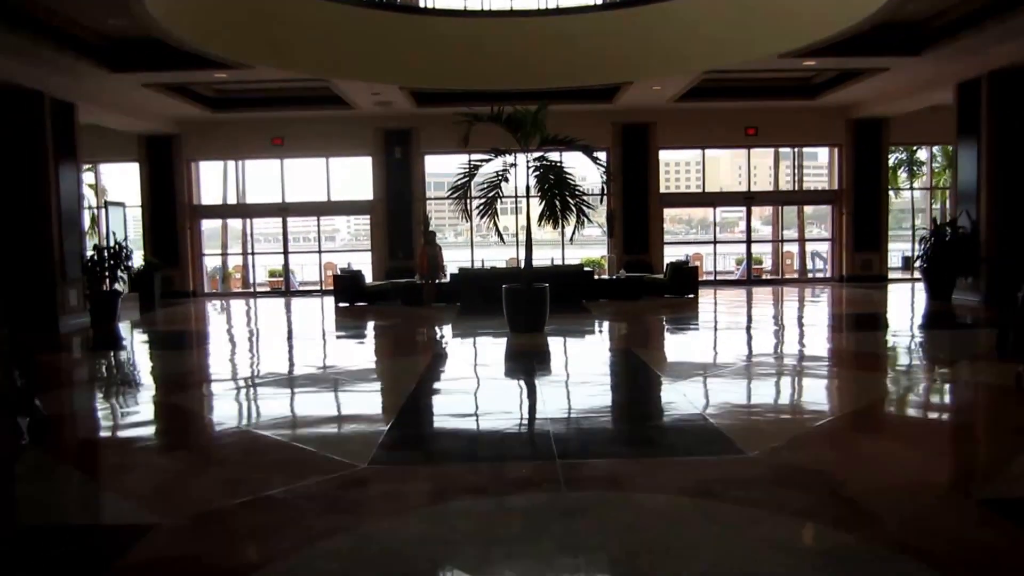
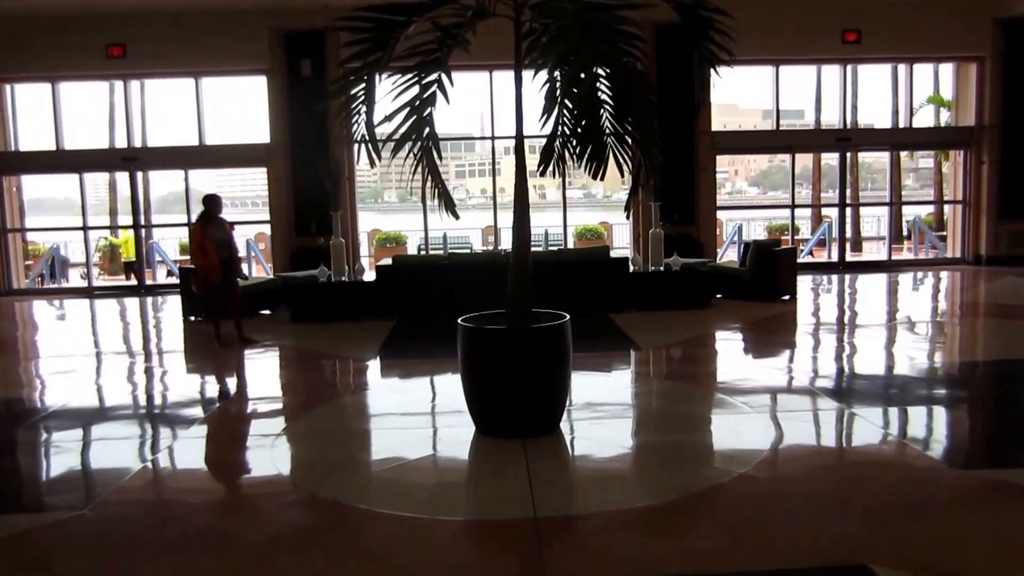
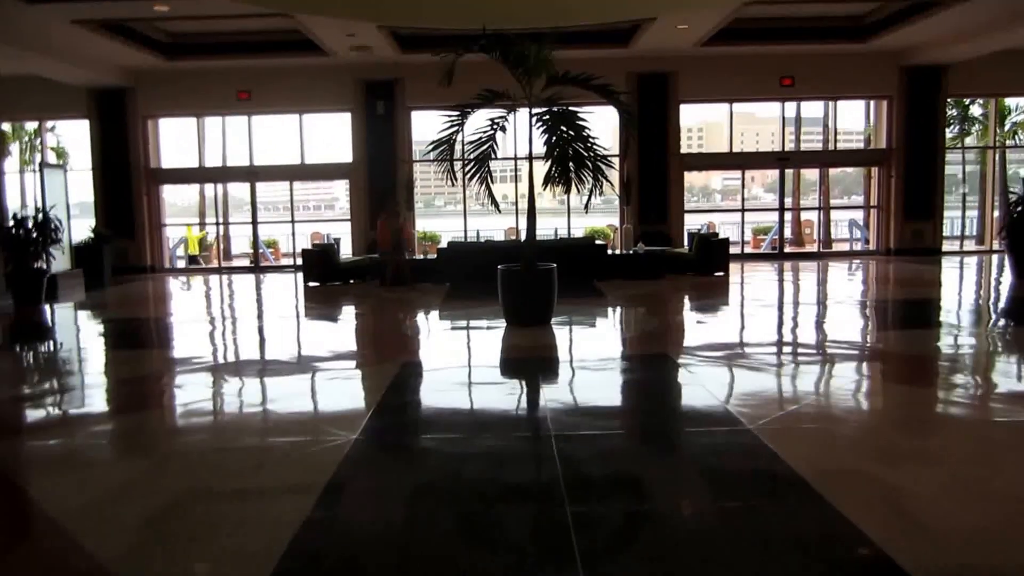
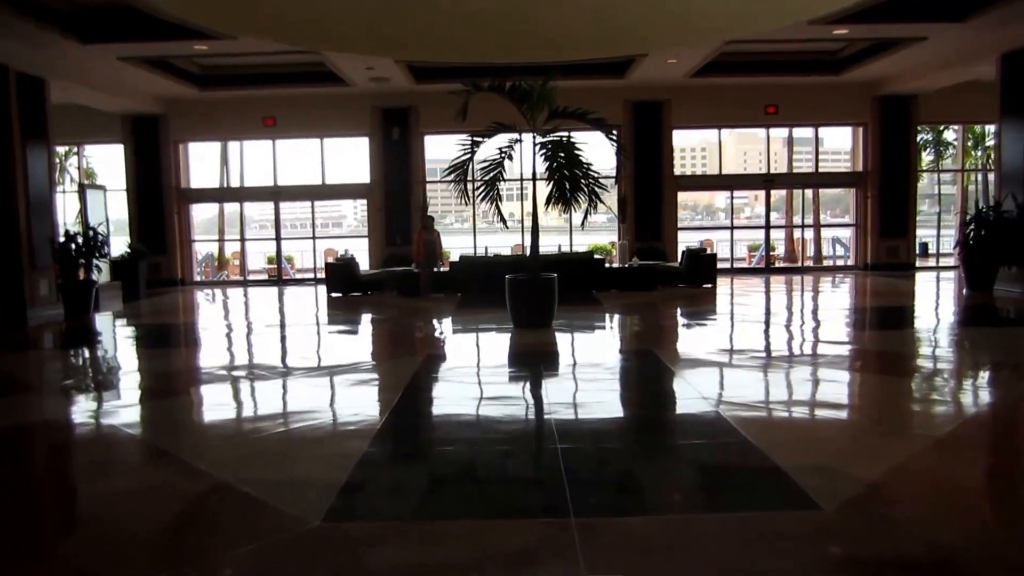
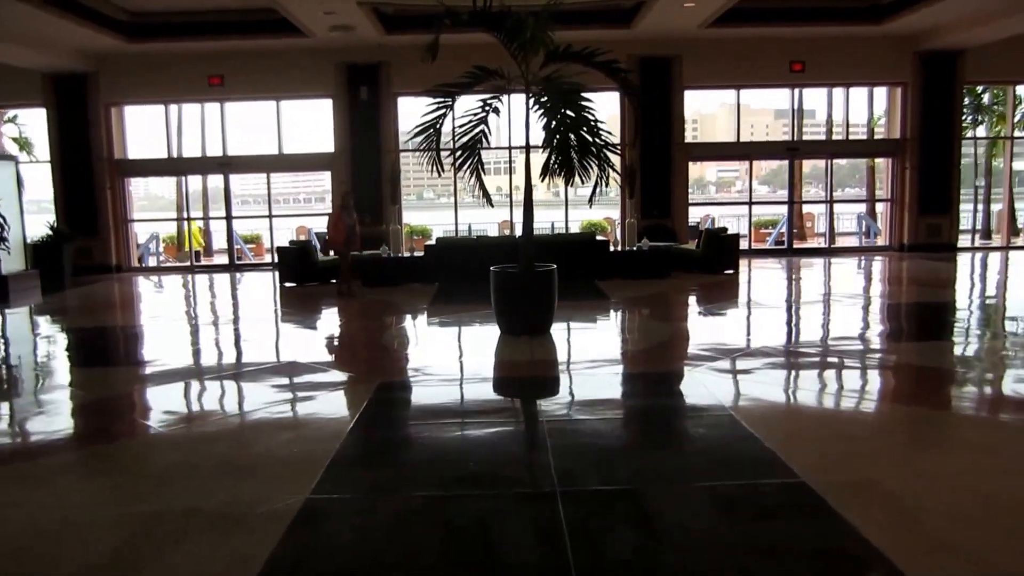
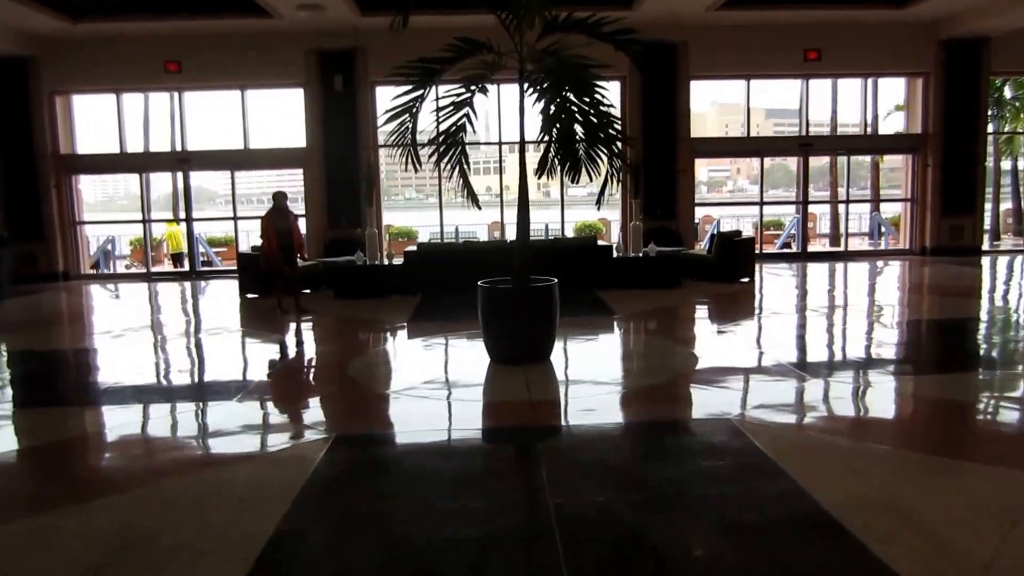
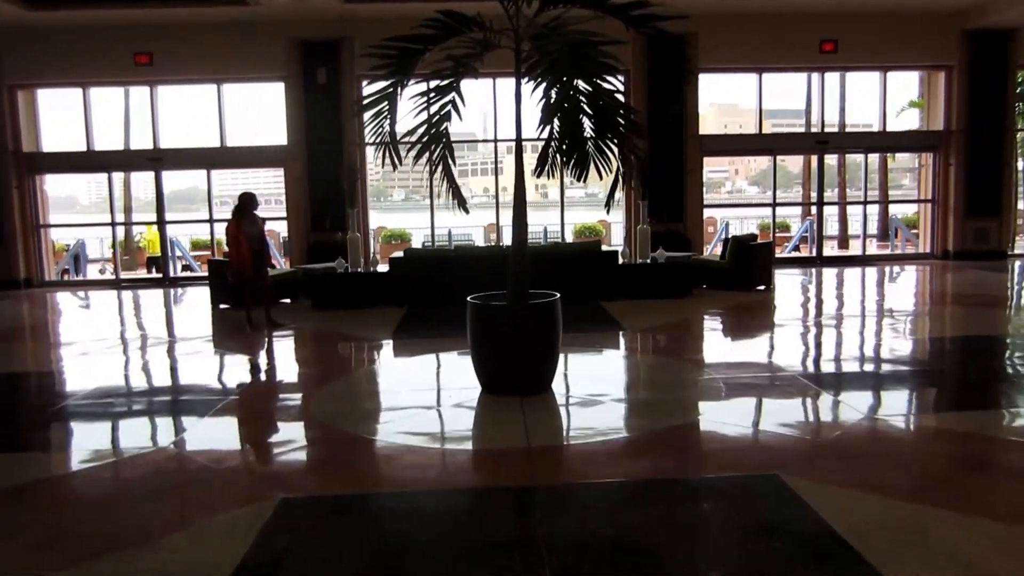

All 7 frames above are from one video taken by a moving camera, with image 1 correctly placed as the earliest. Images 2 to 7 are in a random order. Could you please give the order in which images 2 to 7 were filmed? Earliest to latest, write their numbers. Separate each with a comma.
4, 3, 5, 6, 7, 2
